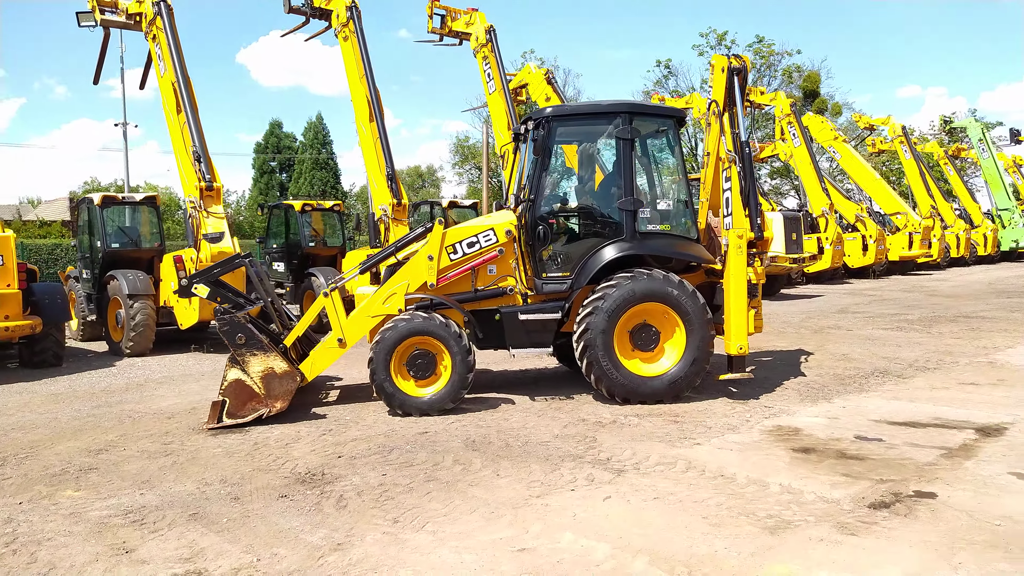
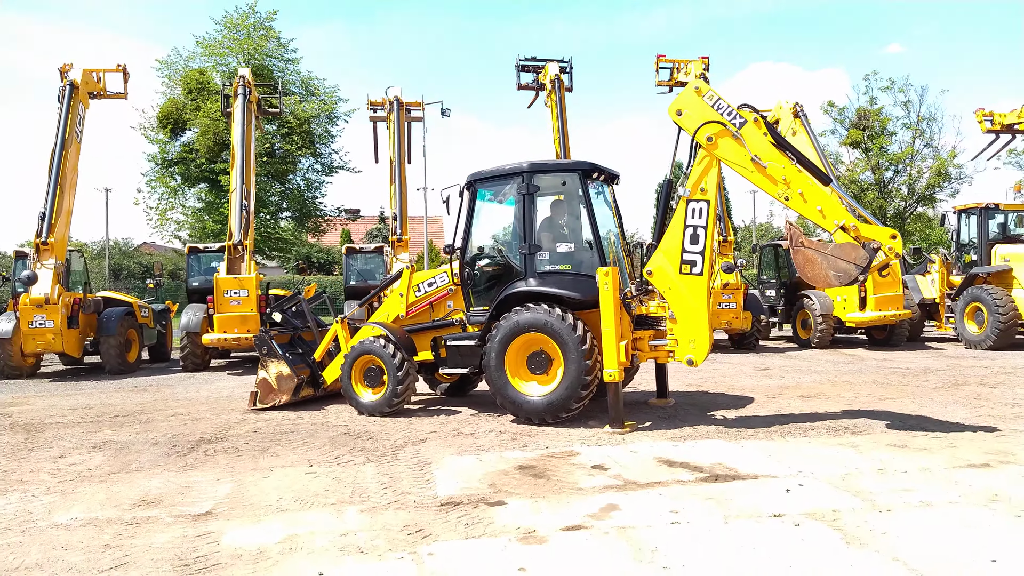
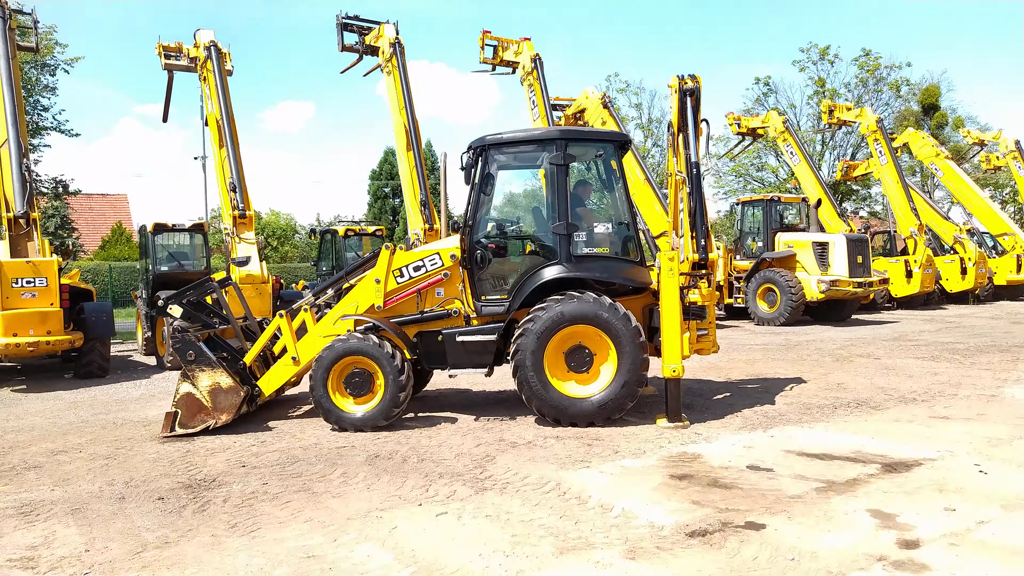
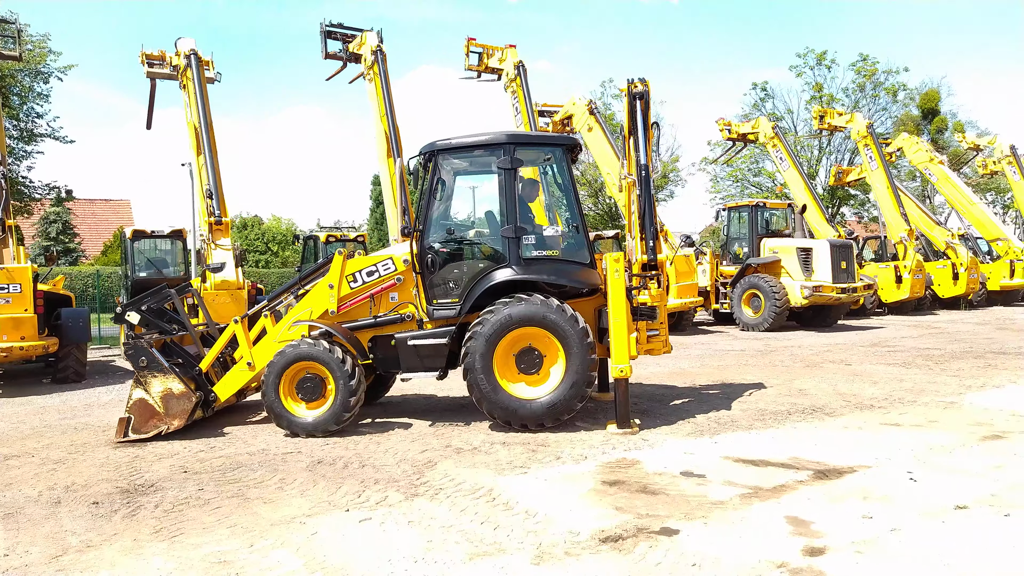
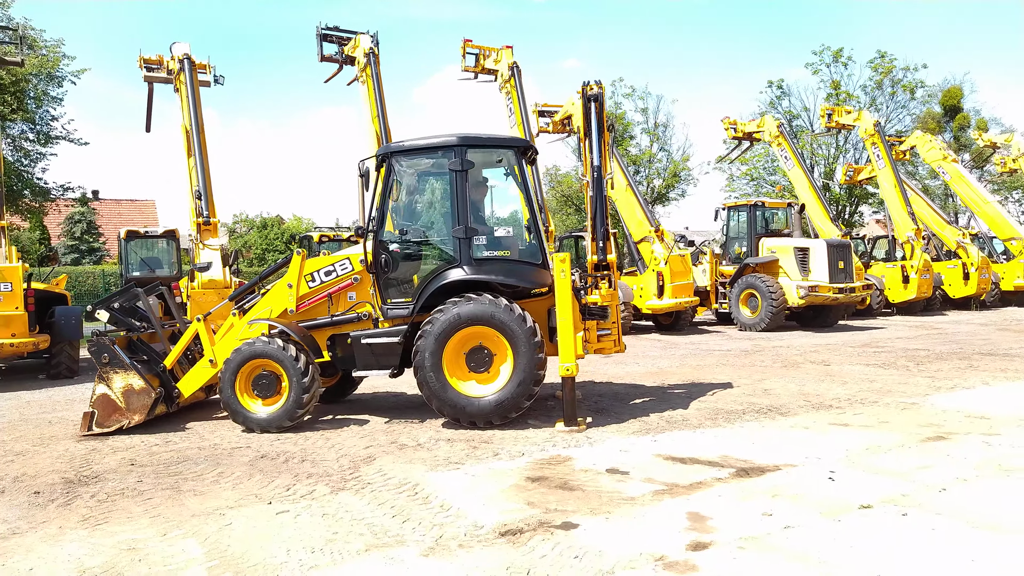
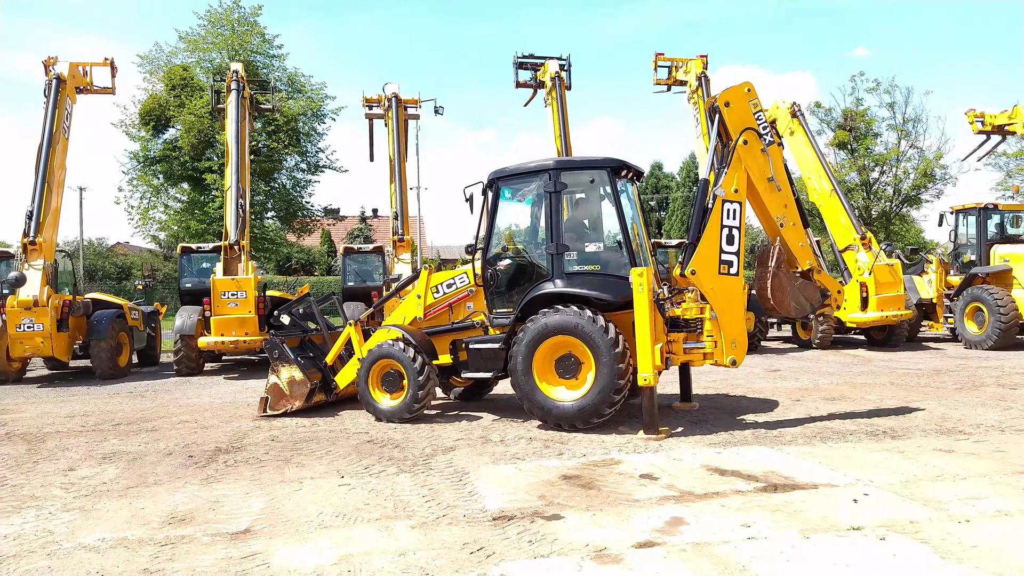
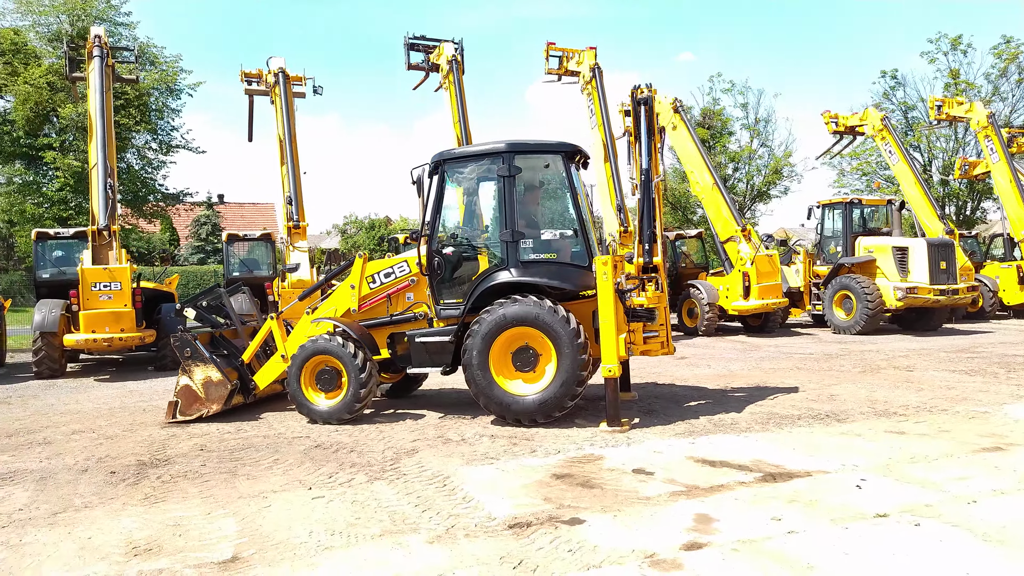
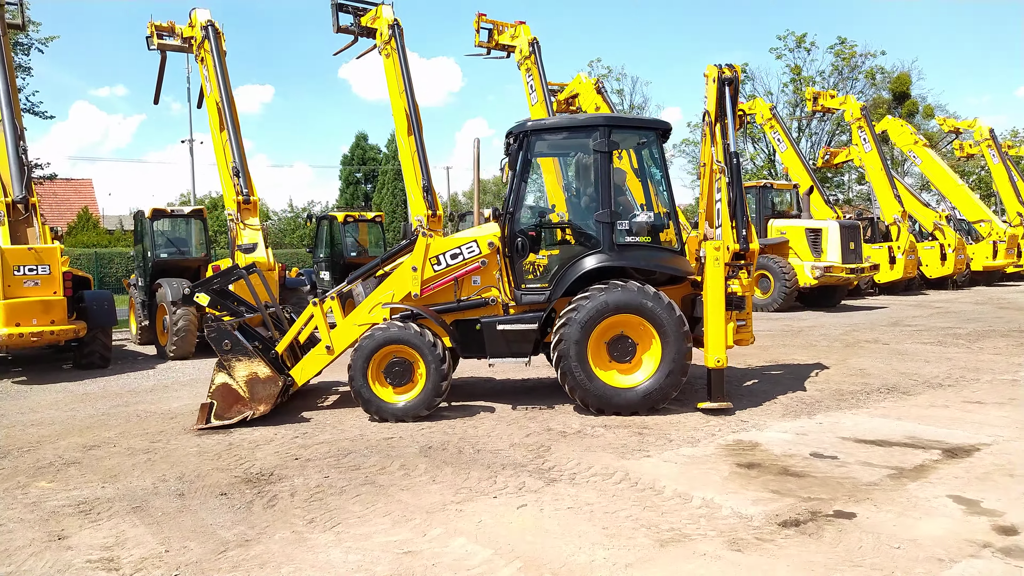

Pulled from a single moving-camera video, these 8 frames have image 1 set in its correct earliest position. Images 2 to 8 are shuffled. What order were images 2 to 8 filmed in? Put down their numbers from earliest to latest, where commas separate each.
8, 3, 4, 5, 7, 6, 2
